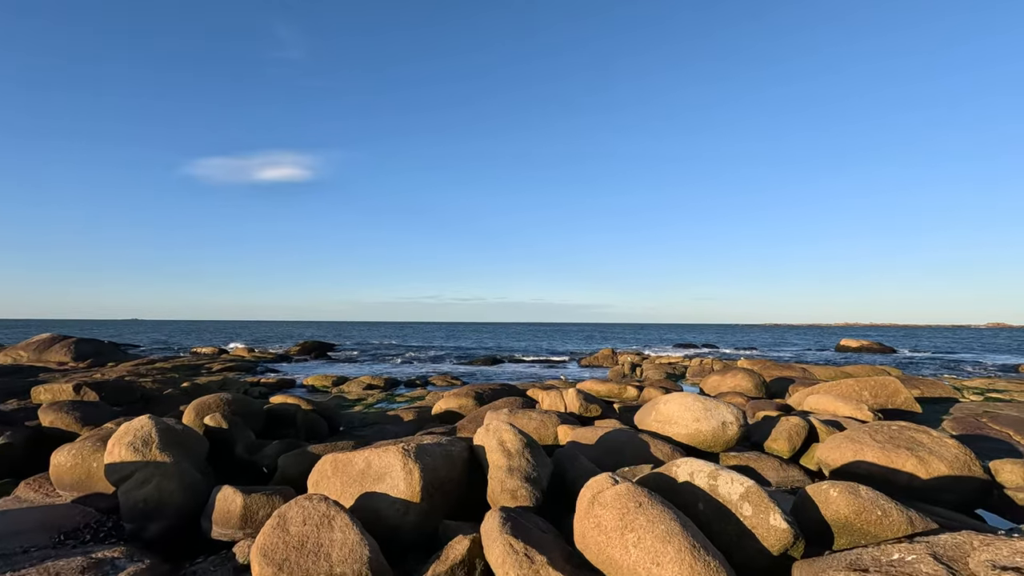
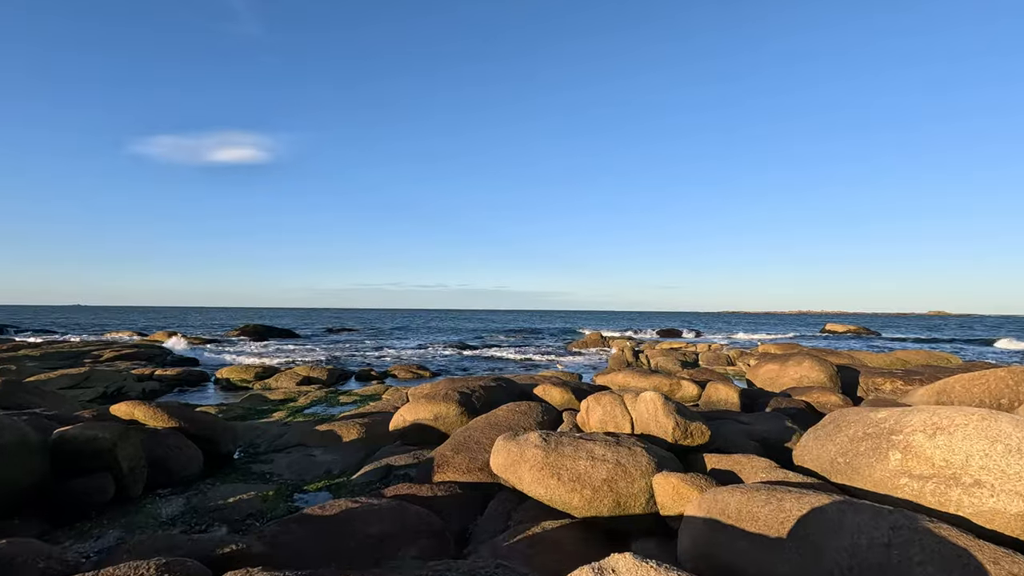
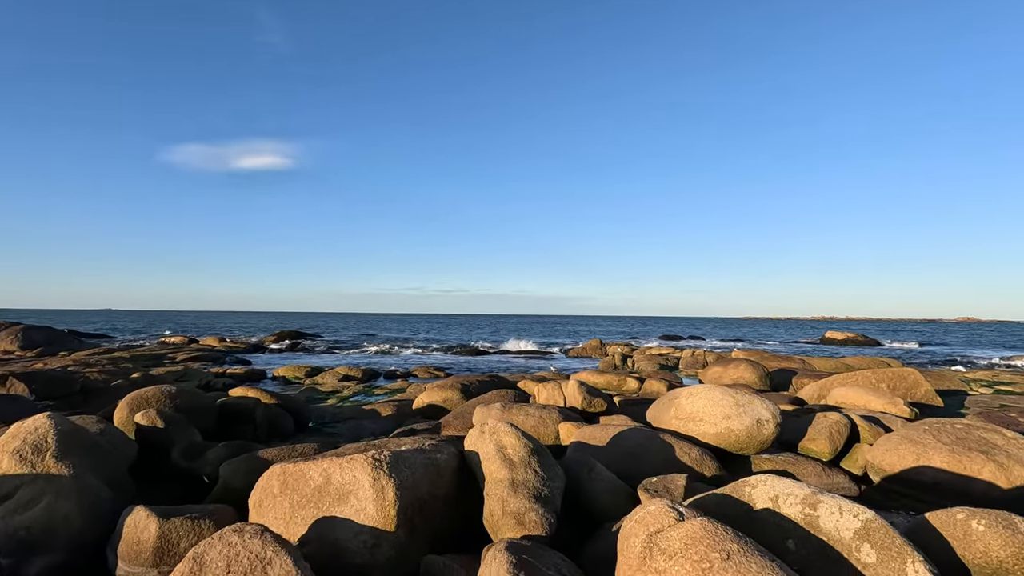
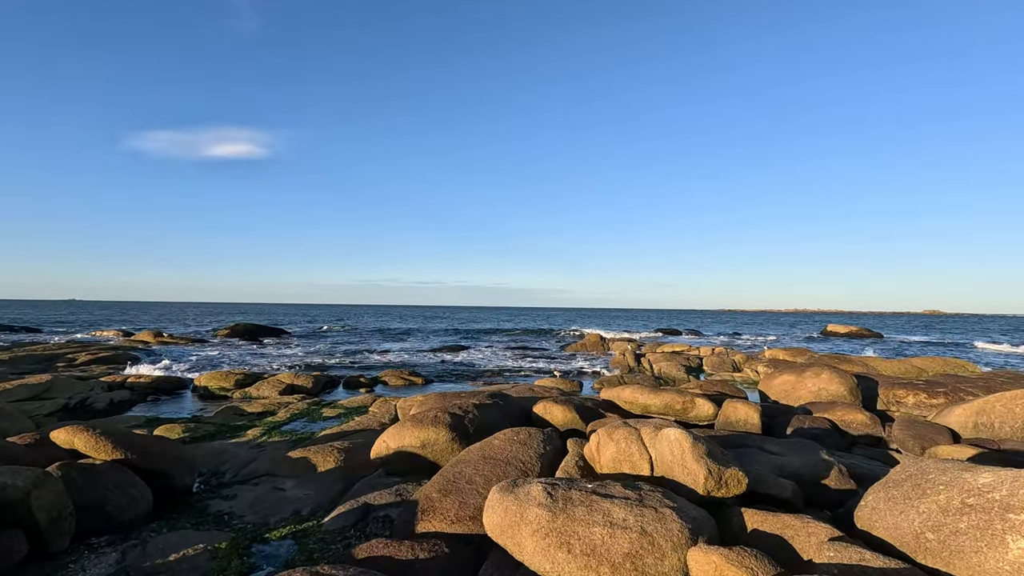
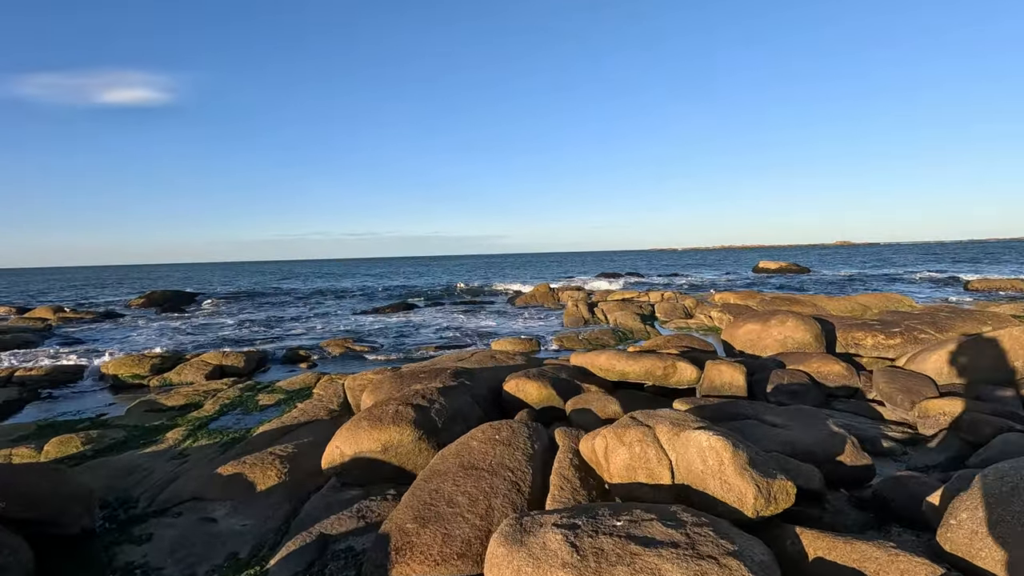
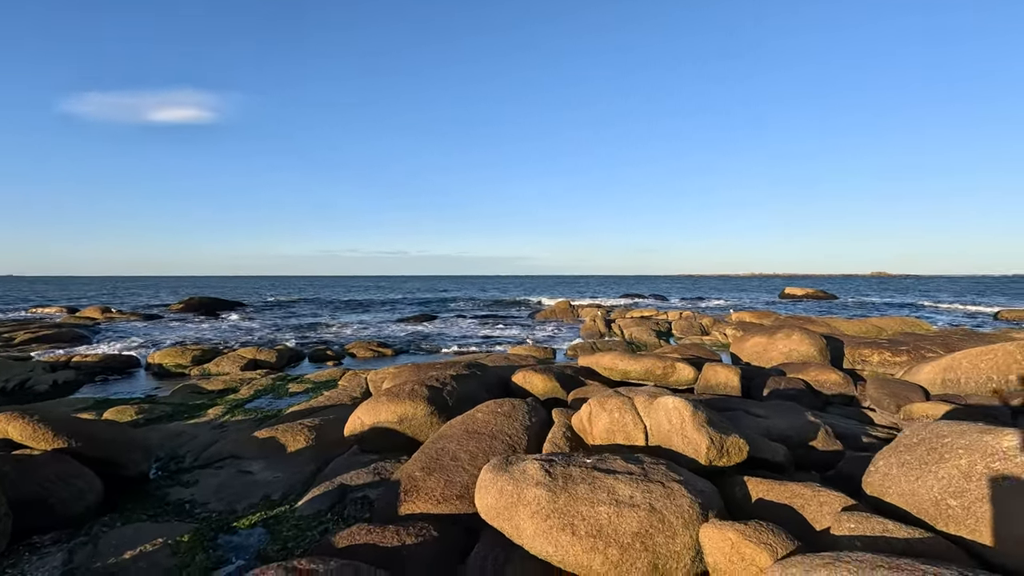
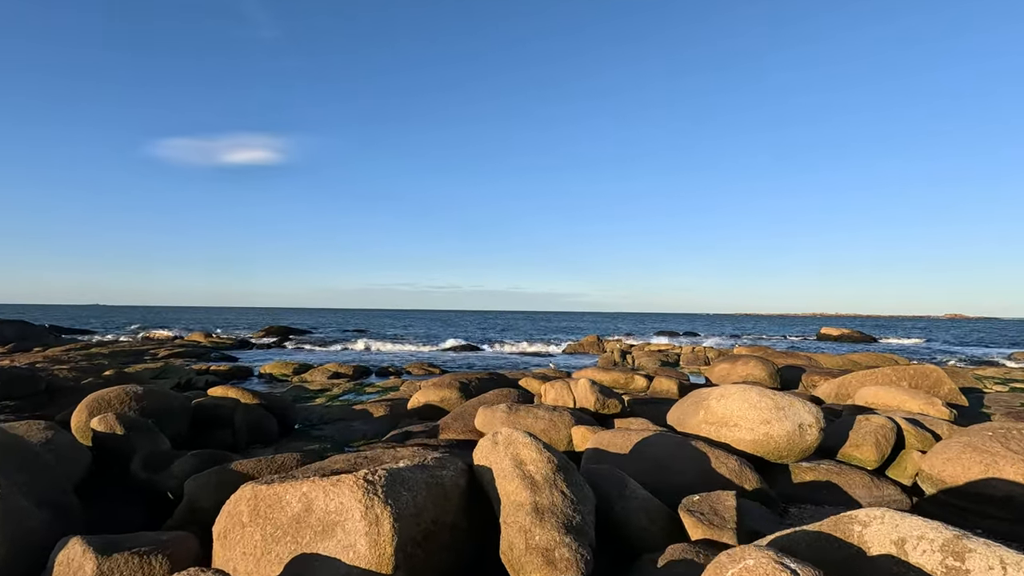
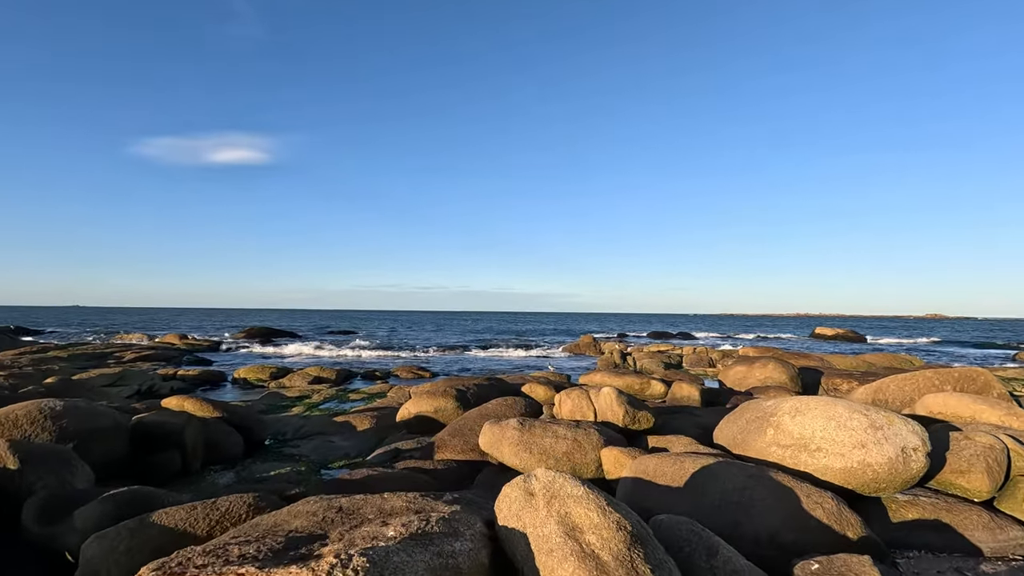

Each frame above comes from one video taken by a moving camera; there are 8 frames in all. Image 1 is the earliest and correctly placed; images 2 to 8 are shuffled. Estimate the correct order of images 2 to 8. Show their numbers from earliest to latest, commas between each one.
3, 7, 8, 2, 4, 6, 5
